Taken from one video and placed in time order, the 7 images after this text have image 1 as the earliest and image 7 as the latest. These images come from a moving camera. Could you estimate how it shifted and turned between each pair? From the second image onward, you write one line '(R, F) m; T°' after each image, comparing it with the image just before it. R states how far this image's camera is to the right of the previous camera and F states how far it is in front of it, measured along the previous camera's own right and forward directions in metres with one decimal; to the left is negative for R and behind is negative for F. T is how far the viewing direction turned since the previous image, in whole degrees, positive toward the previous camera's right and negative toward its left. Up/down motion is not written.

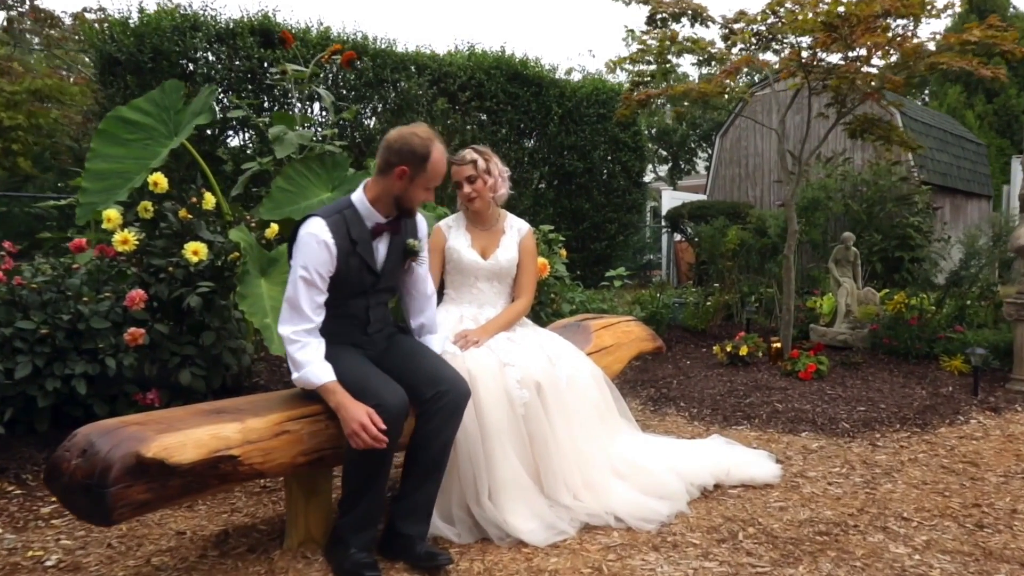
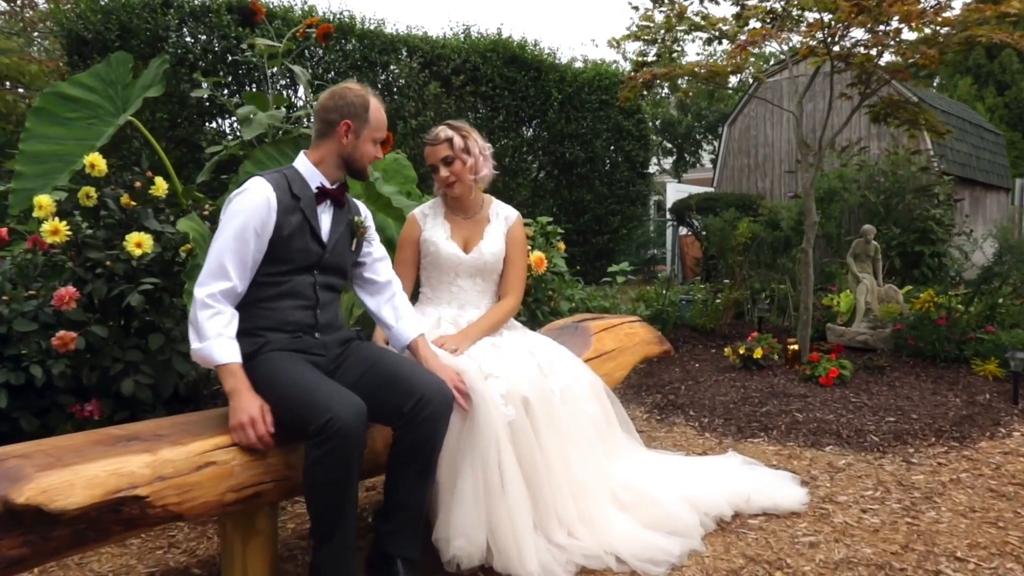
(+0.1, +0.5) m; 0°
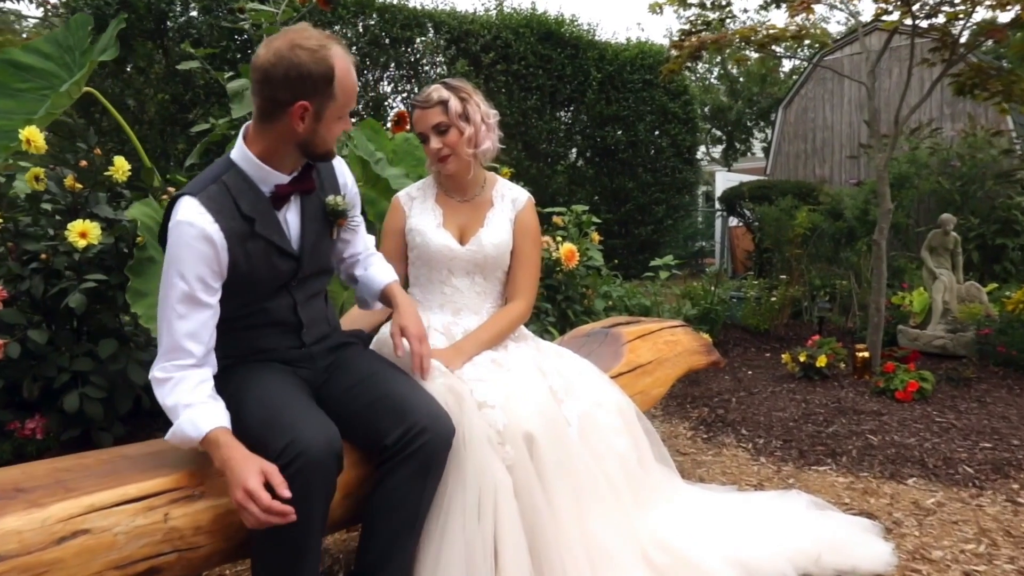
(+0.1, +0.6) m; -3°
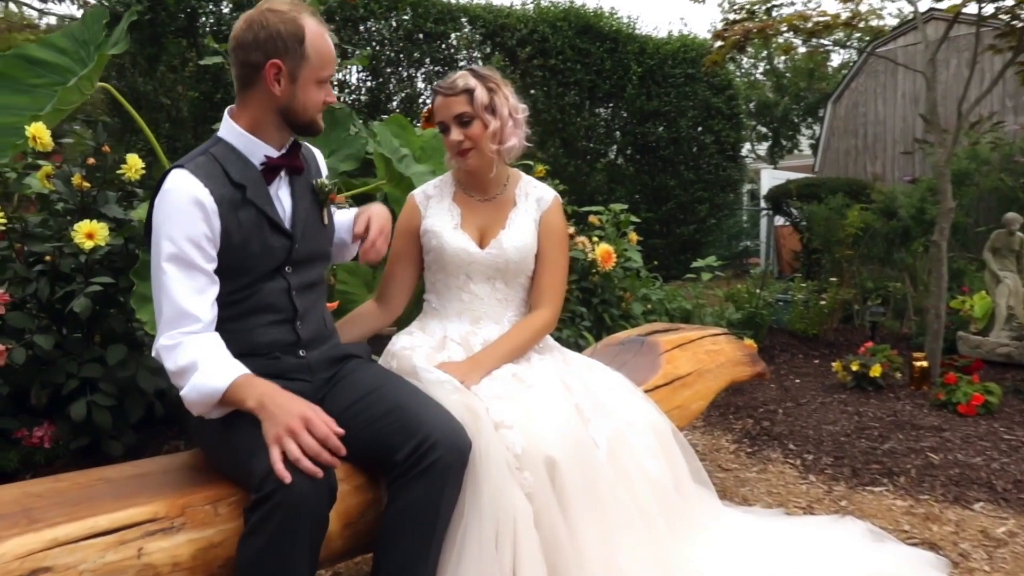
(+0.1, +0.2) m; -3°
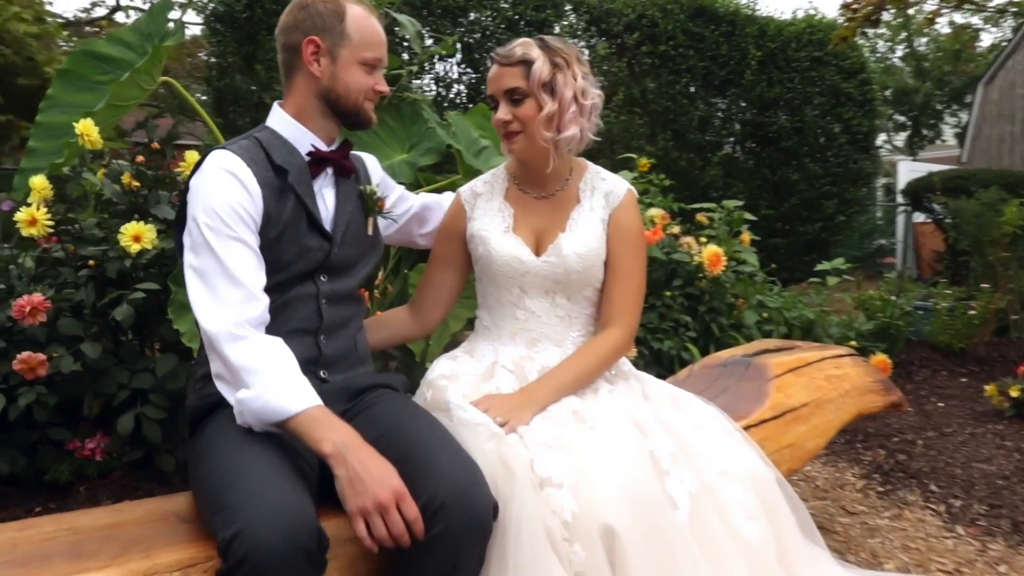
(+0.1, +0.4) m; -9°
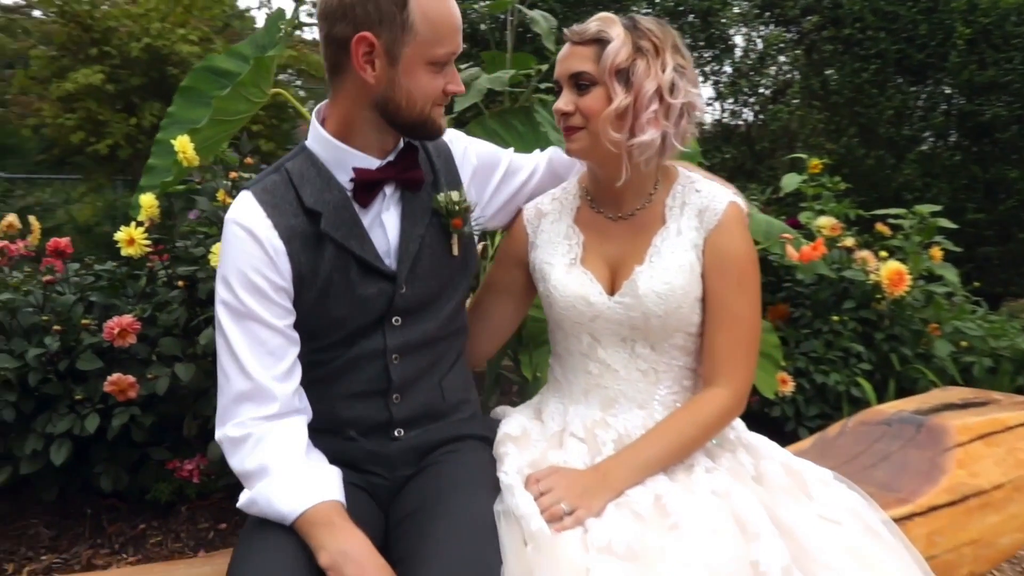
(+0.2, +0.4) m; -13°
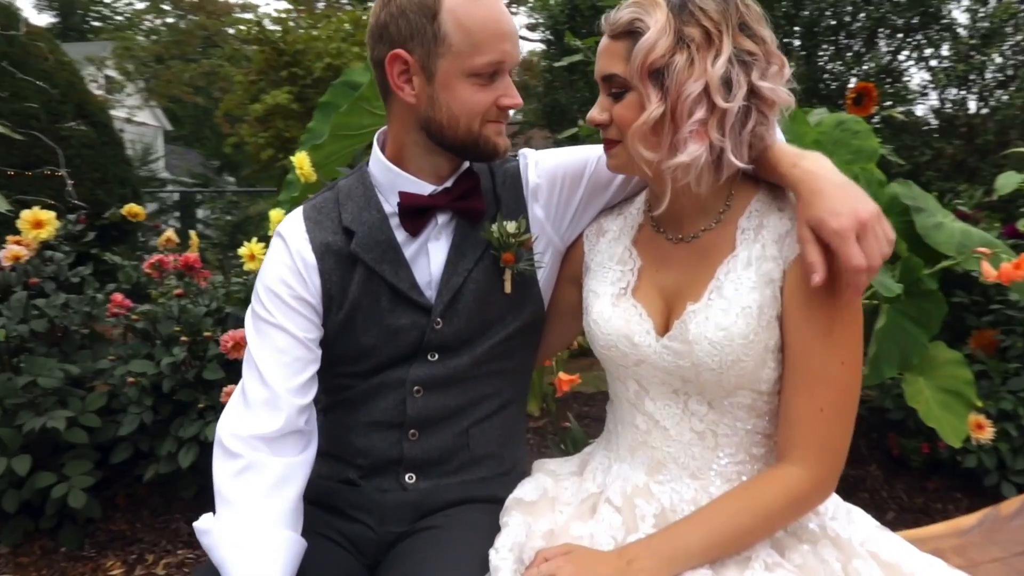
(+0.3, +0.2) m; -15°
